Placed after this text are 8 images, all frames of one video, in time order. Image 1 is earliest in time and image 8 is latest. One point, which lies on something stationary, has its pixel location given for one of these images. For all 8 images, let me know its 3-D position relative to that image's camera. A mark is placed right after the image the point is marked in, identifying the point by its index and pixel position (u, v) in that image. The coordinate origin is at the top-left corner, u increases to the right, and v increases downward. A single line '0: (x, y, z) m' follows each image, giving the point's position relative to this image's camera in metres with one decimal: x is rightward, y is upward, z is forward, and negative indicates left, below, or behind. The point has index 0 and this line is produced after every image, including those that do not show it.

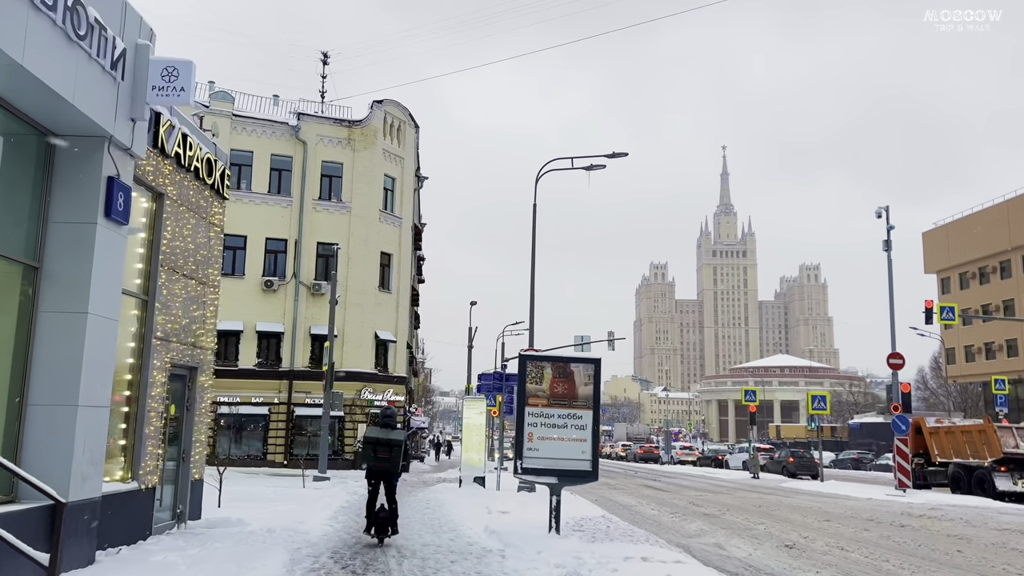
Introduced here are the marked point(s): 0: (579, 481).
0: (+1.0, -2.8, +11.3) m
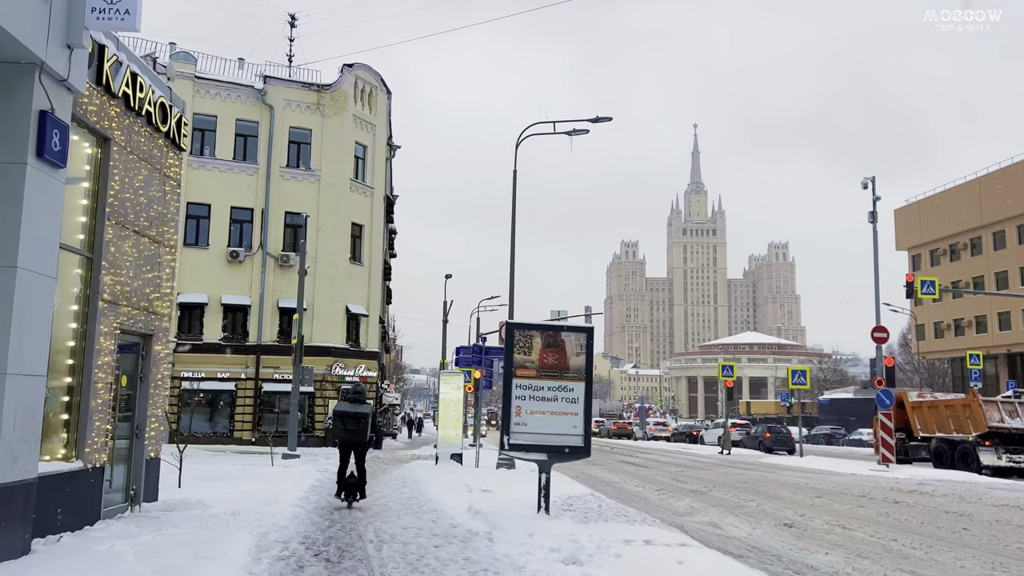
0: (+0.8, -2.3, +10.5) m
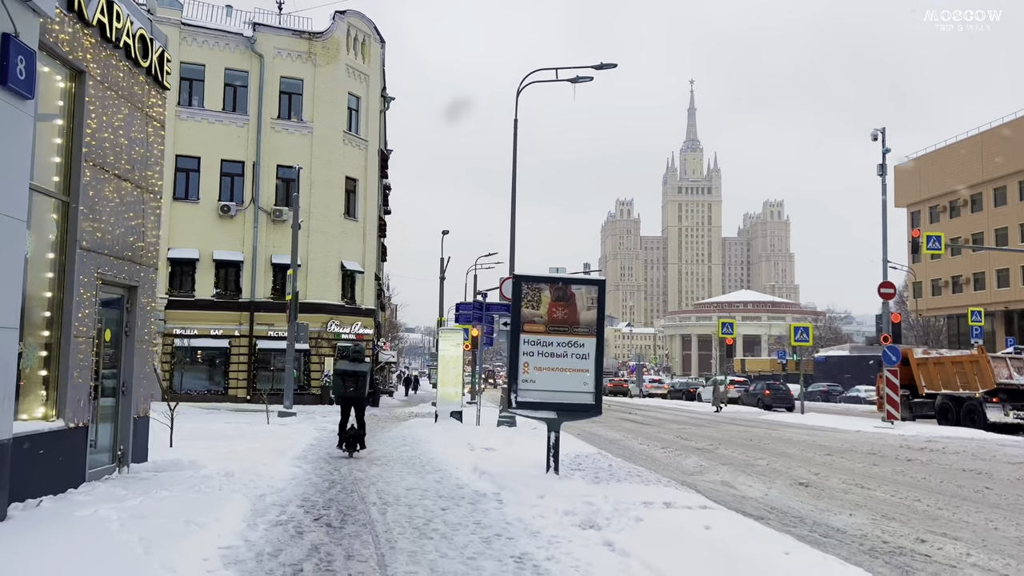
0: (+0.9, -1.6, +10.0) m
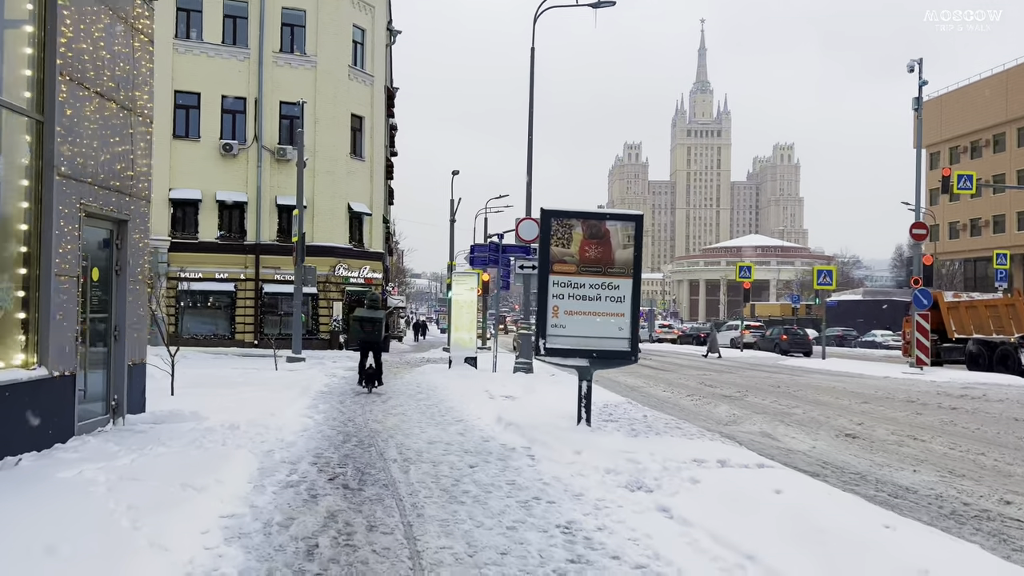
0: (+1.2, -0.9, +9.2) m
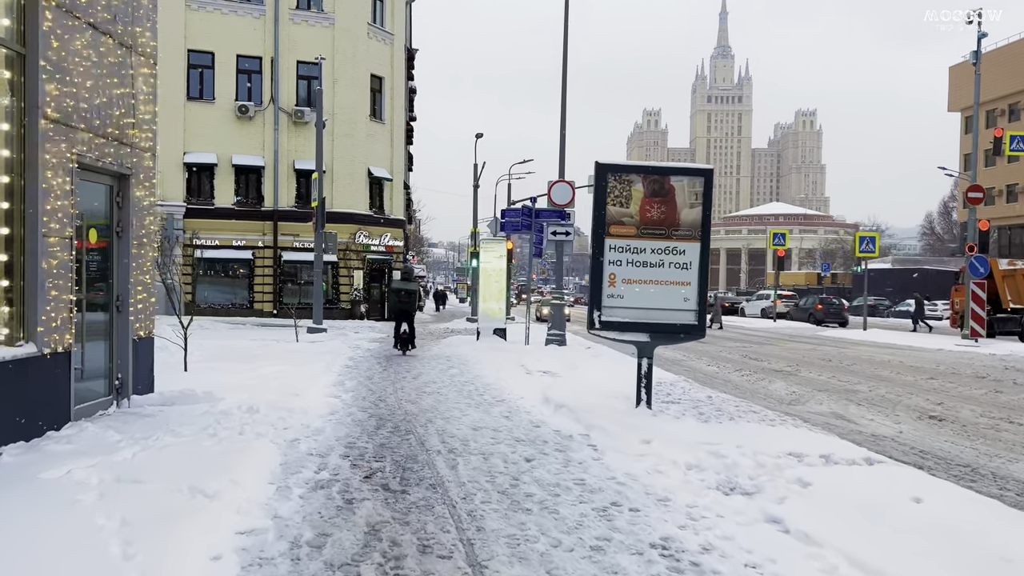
0: (+1.7, -0.5, +8.2) m
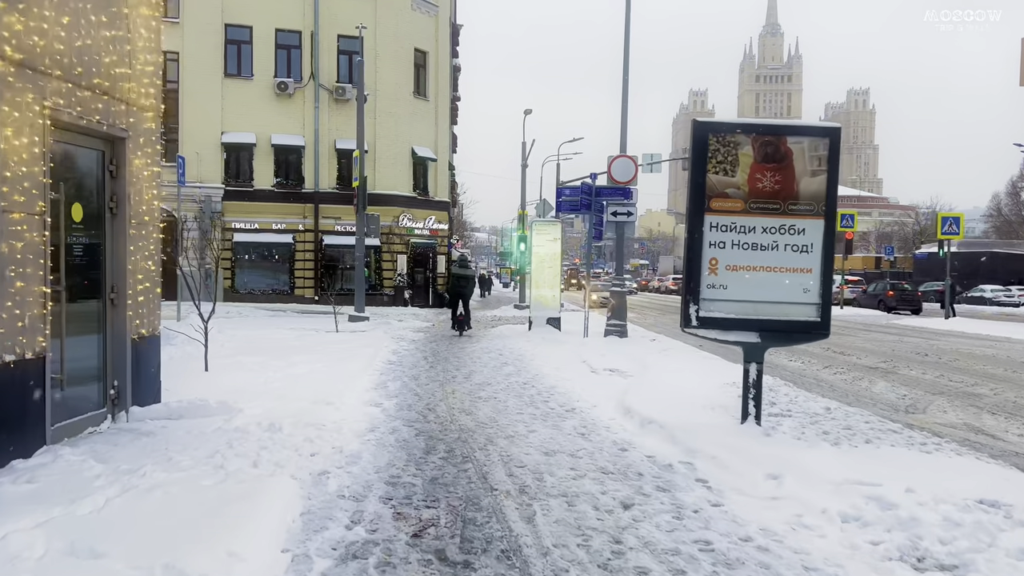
0: (+2.4, -0.4, +6.6) m
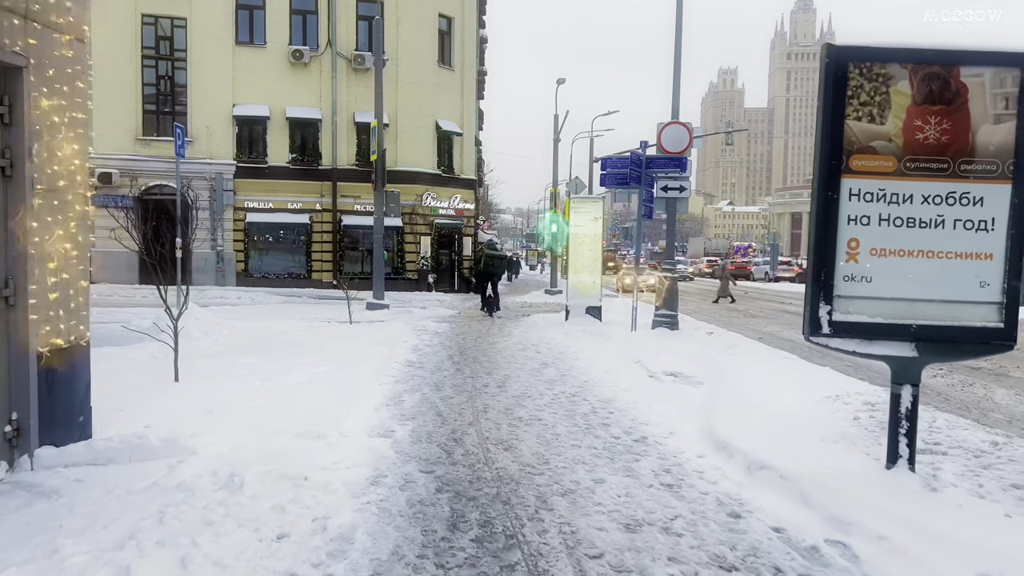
0: (+2.7, -0.4, +4.7) m
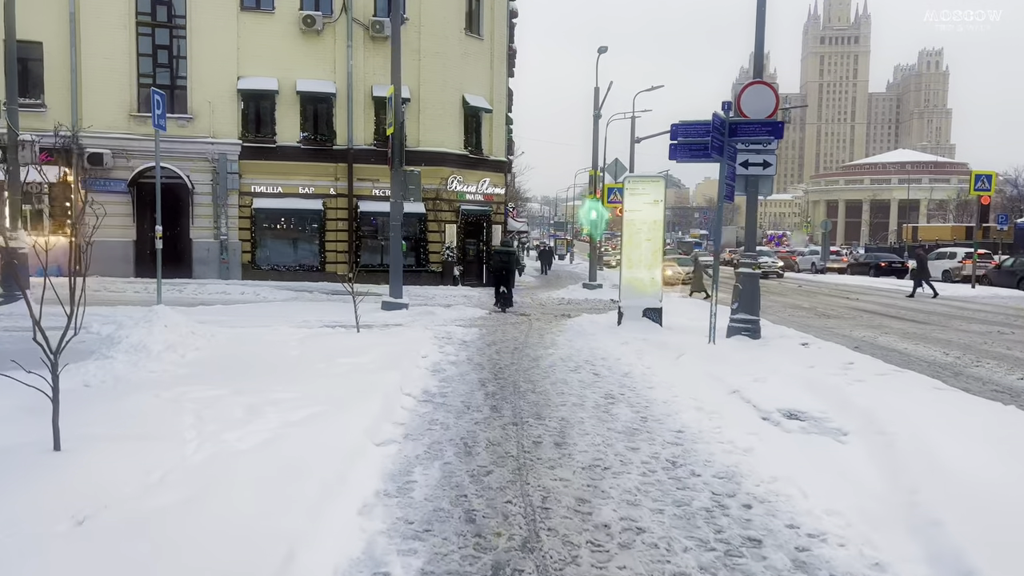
0: (+3.1, -0.5, +2.0) m
